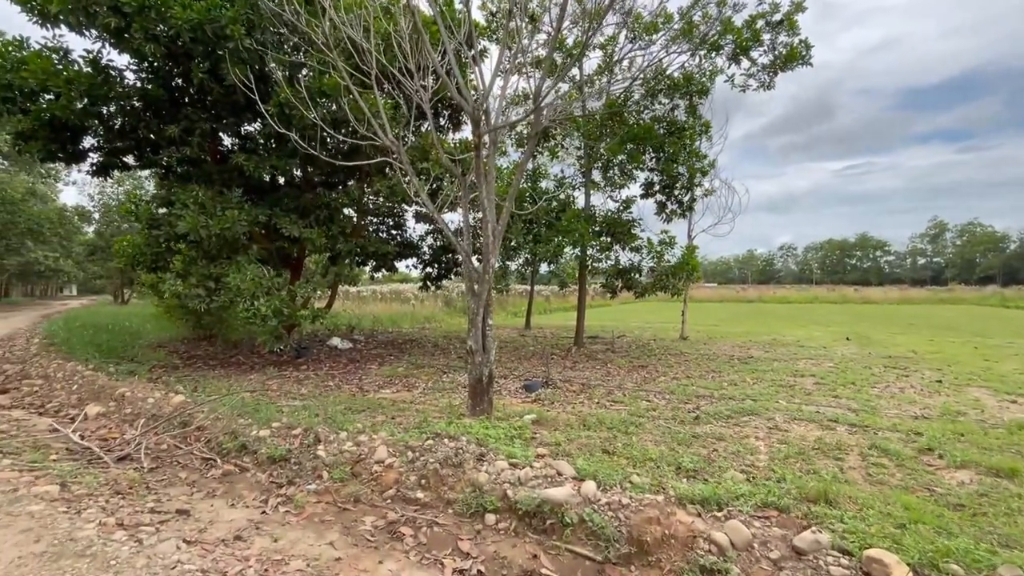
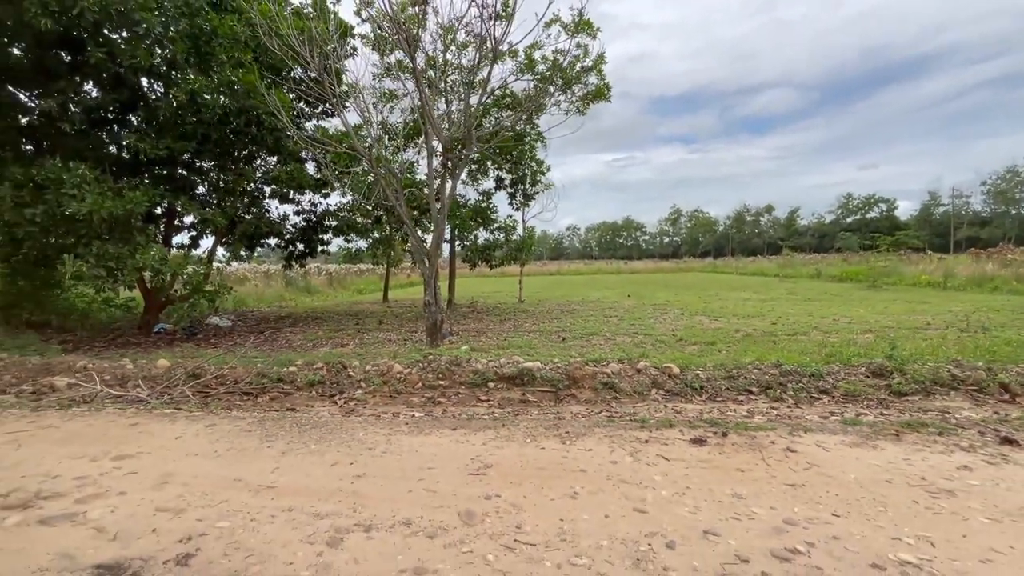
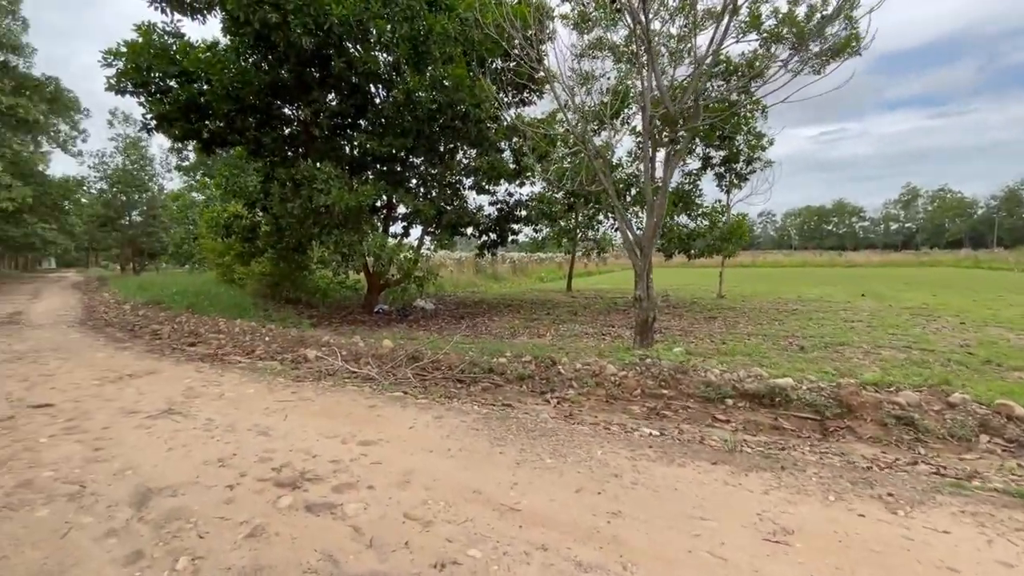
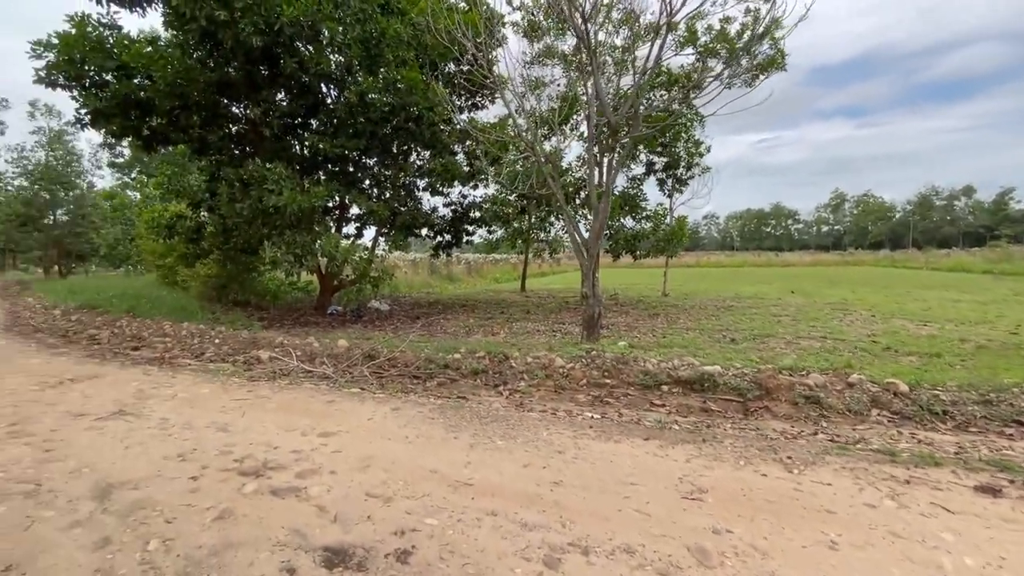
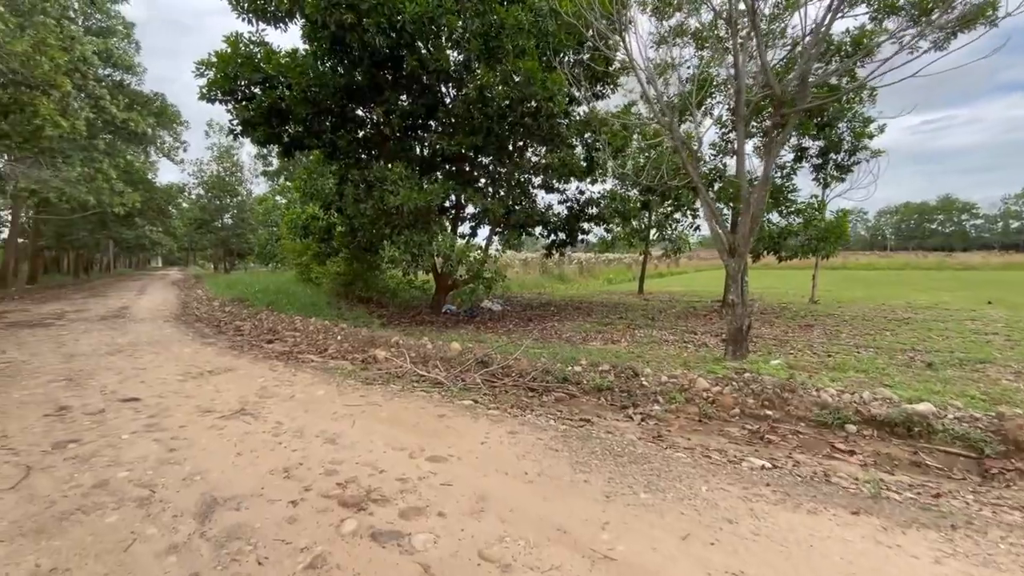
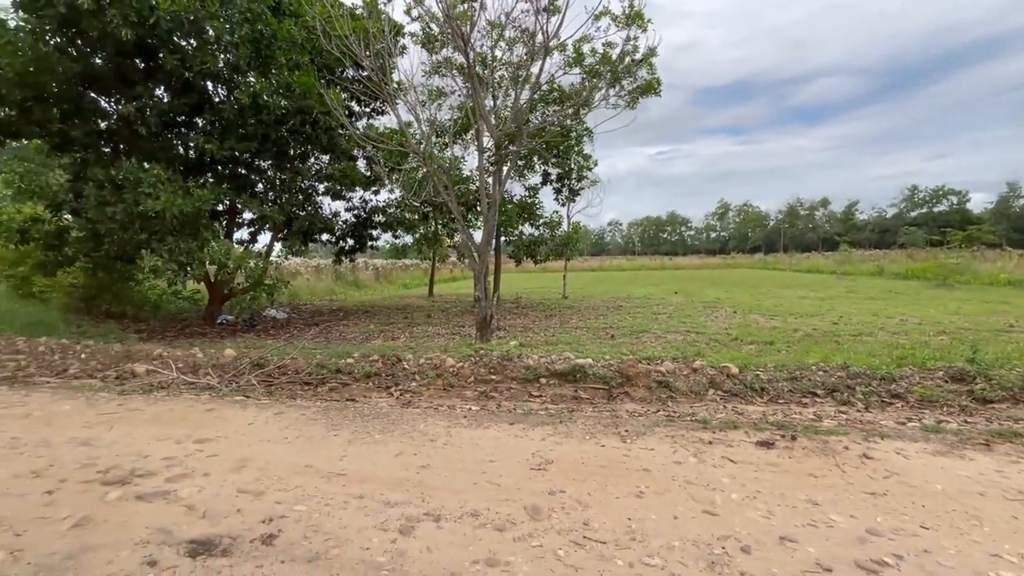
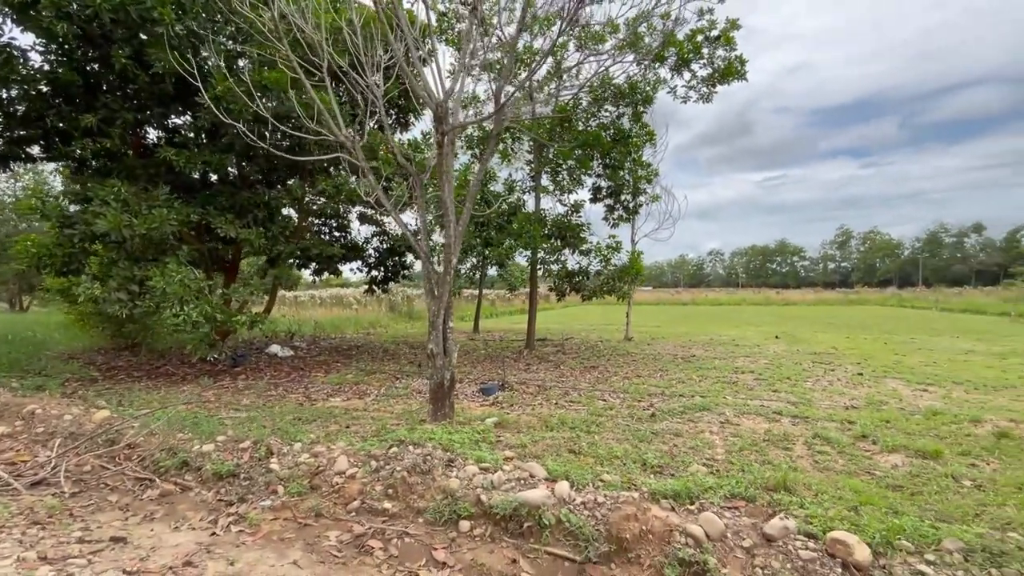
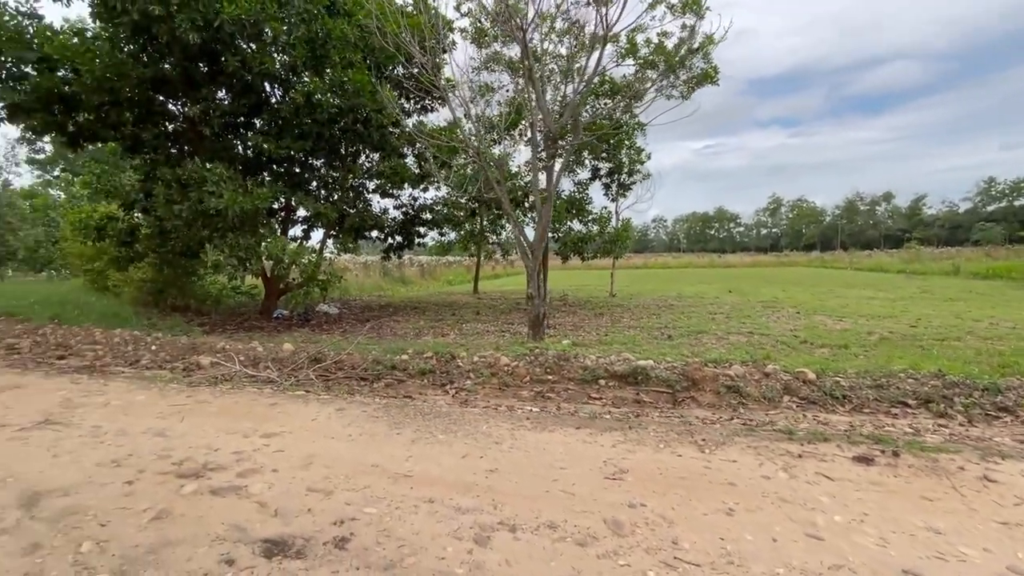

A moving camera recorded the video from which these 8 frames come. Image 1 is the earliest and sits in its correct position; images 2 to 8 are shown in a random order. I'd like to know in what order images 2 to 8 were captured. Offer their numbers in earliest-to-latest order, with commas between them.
7, 2, 6, 8, 4, 3, 5
